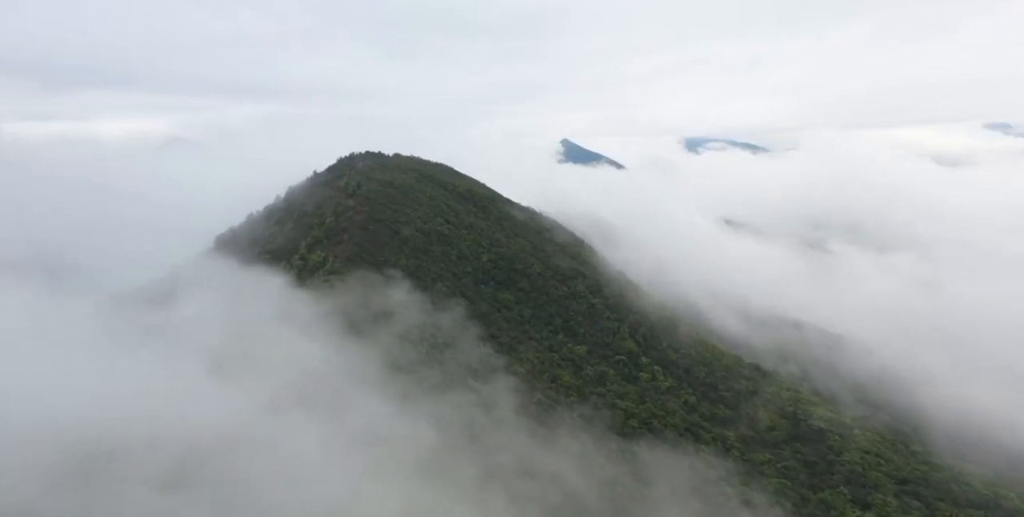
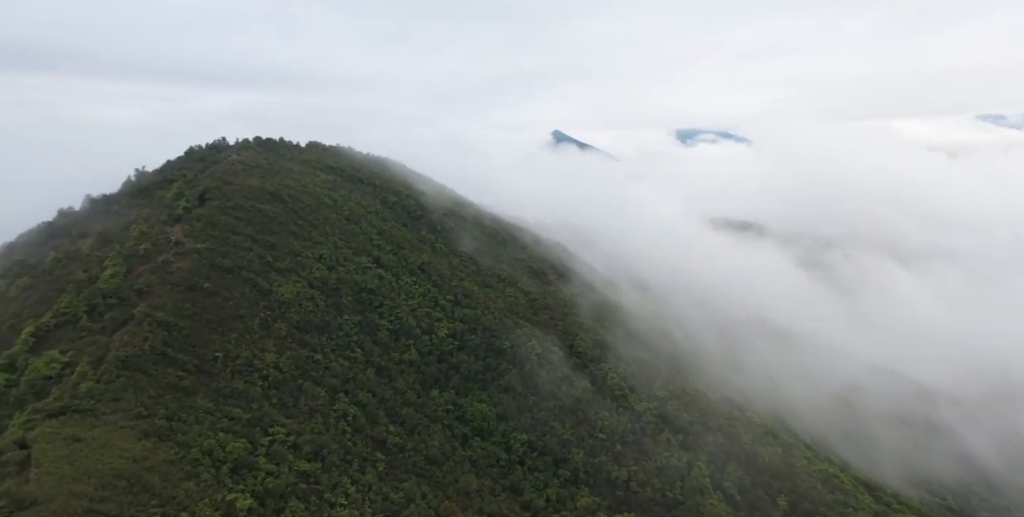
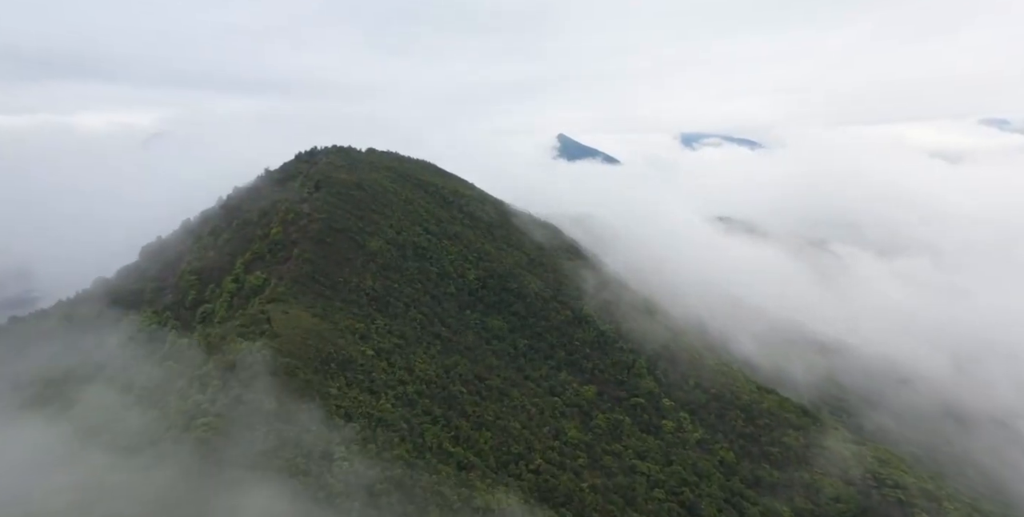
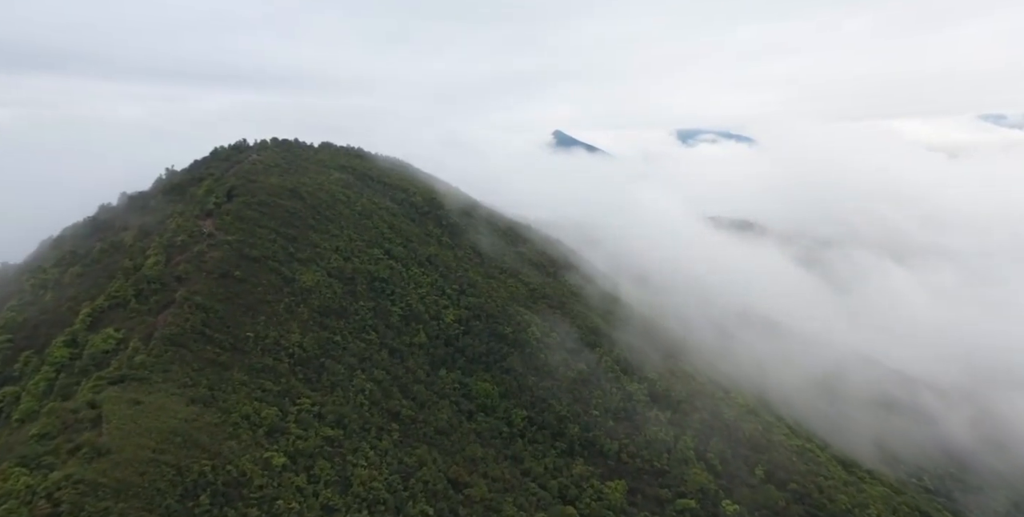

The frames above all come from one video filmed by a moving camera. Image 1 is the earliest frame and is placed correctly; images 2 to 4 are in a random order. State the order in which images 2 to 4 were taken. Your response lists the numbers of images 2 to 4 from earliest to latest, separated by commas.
3, 4, 2
